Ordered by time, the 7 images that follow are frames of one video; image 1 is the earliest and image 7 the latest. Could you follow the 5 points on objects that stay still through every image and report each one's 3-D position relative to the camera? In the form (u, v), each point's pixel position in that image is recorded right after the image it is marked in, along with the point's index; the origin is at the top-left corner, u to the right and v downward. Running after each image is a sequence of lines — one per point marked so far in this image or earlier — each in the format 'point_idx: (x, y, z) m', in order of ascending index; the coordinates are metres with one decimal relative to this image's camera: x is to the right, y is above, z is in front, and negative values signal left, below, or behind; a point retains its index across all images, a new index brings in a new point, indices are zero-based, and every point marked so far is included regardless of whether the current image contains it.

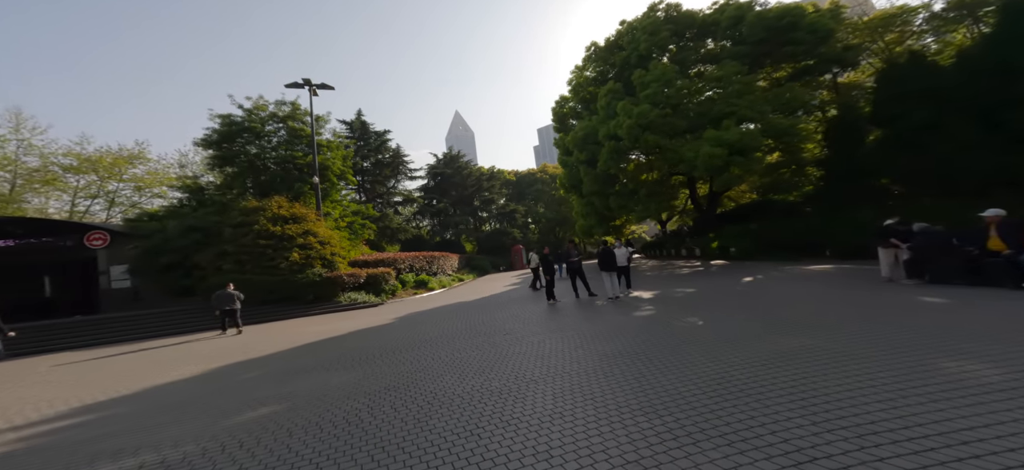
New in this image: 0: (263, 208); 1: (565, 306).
0: (-10.9, +1.1, +16.8) m
1: (+1.5, -2.0, +10.6) m
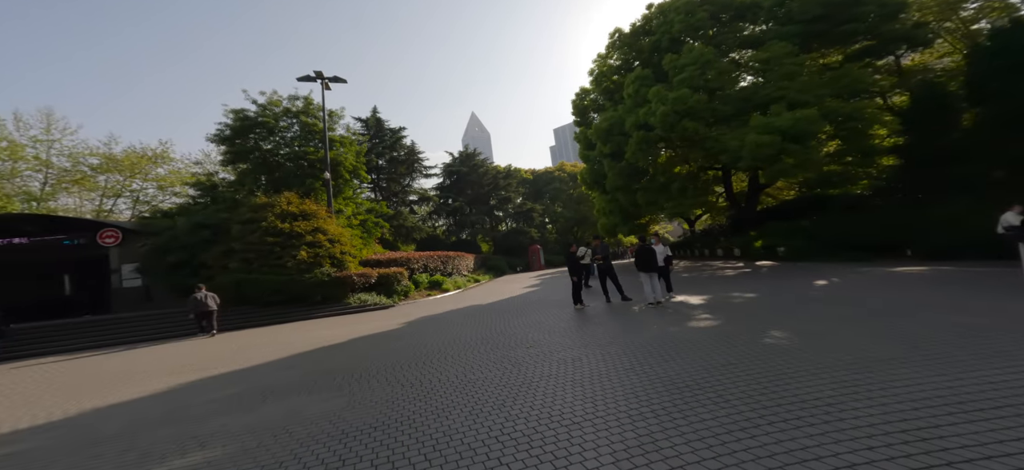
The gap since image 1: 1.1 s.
0: (-10.1, +1.3, +16.0) m
1: (+2.0, -1.9, +9.2) m
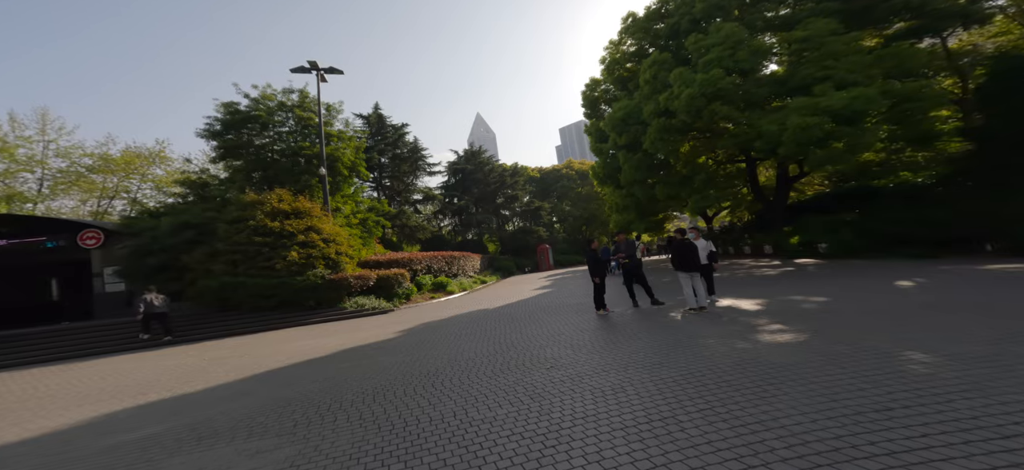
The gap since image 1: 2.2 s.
0: (-9.7, +1.3, +14.8) m
1: (+2.3, -1.7, +7.8) m
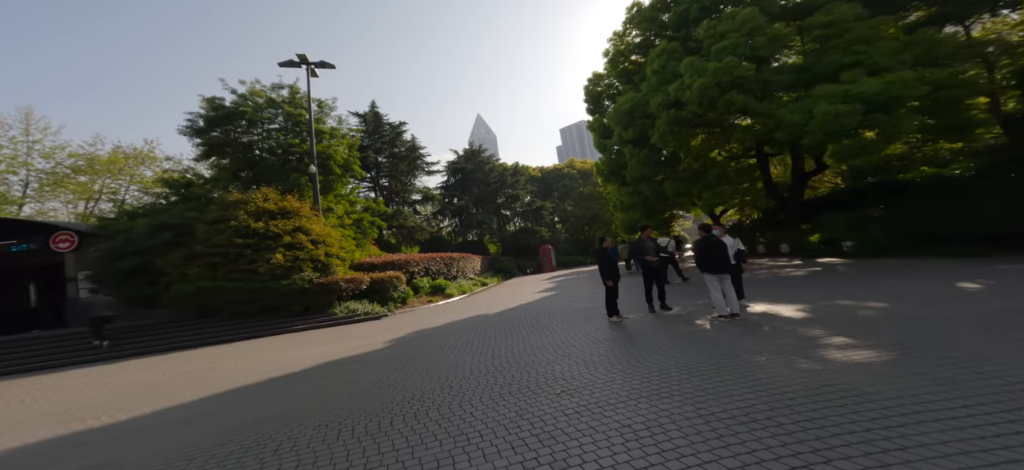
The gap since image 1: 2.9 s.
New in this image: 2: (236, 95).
0: (-9.7, +1.2, +13.8) m
1: (+2.3, -1.7, +6.8) m
2: (-14.4, +7.3, +19.8) m
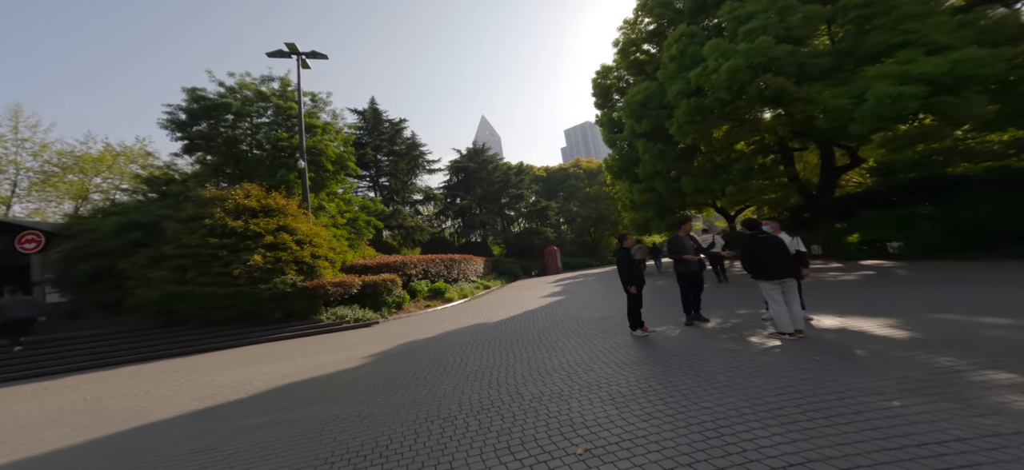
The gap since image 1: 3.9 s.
0: (-9.6, +1.3, +12.6) m
1: (+2.4, -1.6, +5.5) m
2: (-14.2, +7.3, +18.6) m
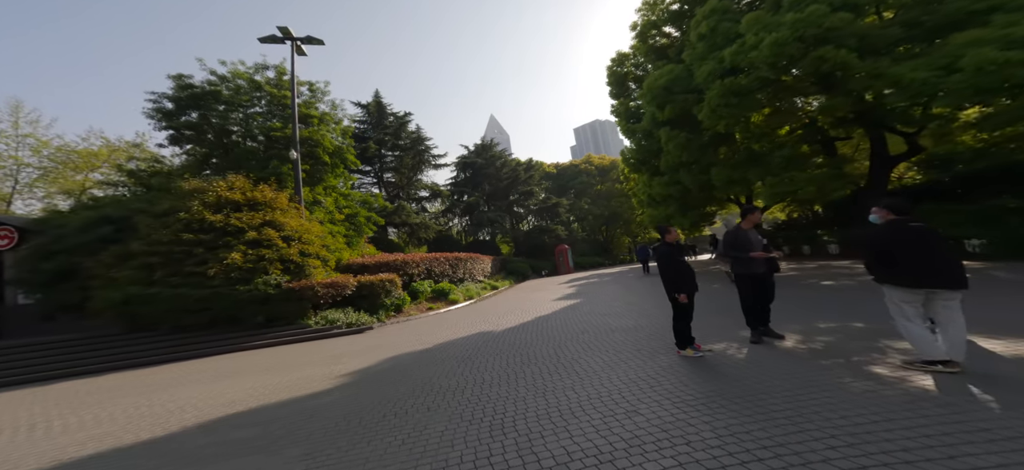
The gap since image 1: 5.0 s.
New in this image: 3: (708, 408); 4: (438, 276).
0: (-9.3, +1.4, +11.4) m
1: (+2.5, -1.5, +3.9) m
2: (-13.7, +7.4, +17.5) m
3: (+1.8, -1.6, +3.5) m
4: (-3.7, -2.0, +18.6) m
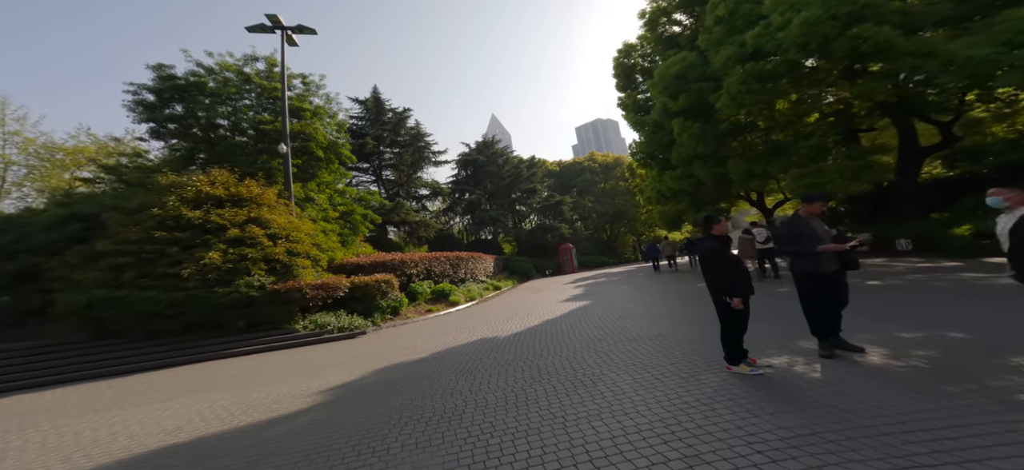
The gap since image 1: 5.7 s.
0: (-9.2, +1.5, +10.4) m
1: (+2.6, -1.4, +3.0) m
2: (-13.6, +7.5, +16.6) m
3: (+1.9, -1.5, +2.6) m
4: (-3.5, -1.9, +17.7) m
